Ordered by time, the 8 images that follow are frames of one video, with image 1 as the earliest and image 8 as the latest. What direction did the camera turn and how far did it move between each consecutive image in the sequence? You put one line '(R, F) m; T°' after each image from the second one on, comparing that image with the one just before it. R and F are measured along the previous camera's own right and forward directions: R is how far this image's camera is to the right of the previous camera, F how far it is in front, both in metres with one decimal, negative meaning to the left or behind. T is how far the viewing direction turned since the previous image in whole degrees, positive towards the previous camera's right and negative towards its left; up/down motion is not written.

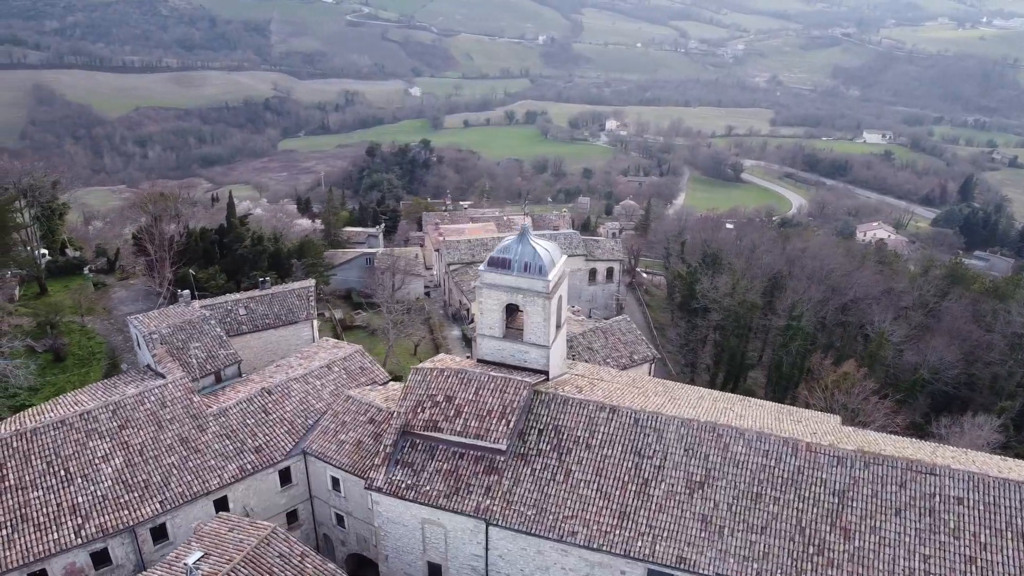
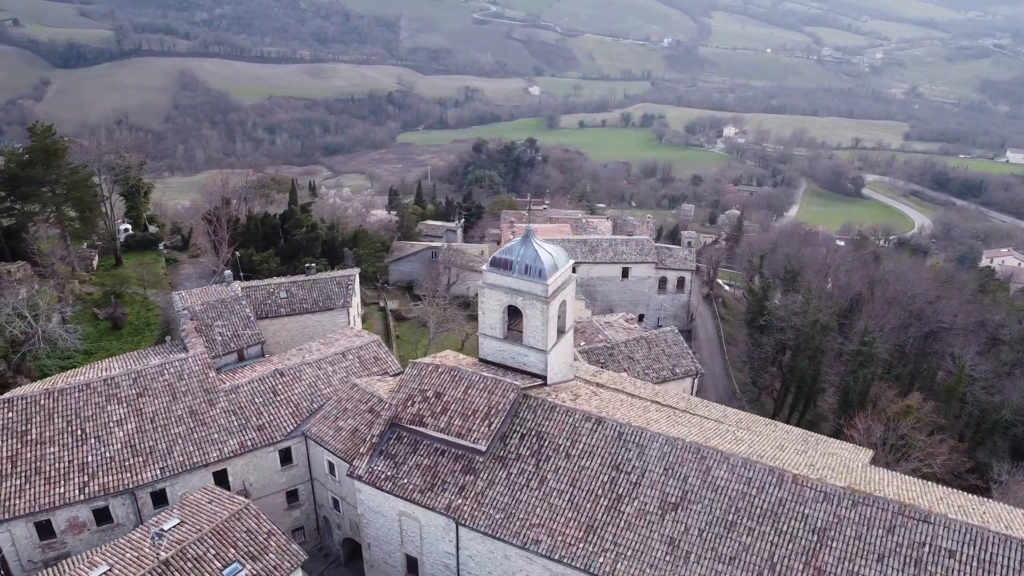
(+3.1, +0.3) m; -8°
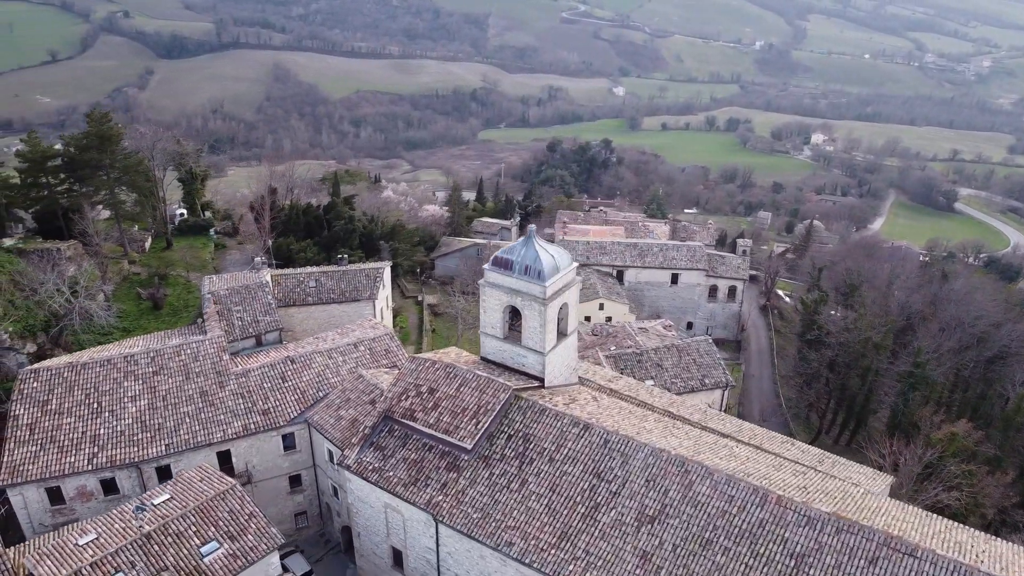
(+2.2, +0.2) m; -6°
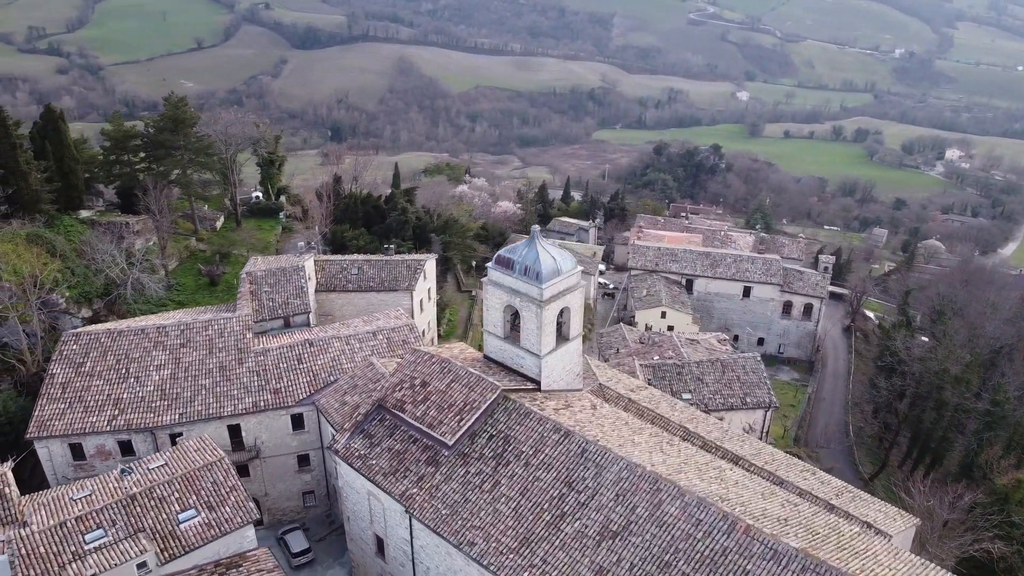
(+3.0, +0.4) m; -8°
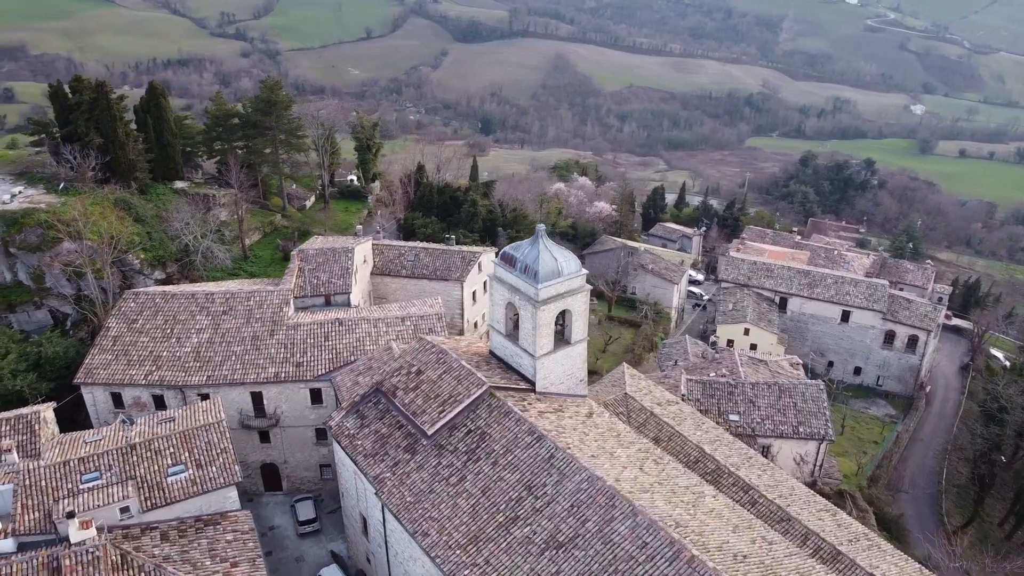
(+3.9, +0.5) m; -10°
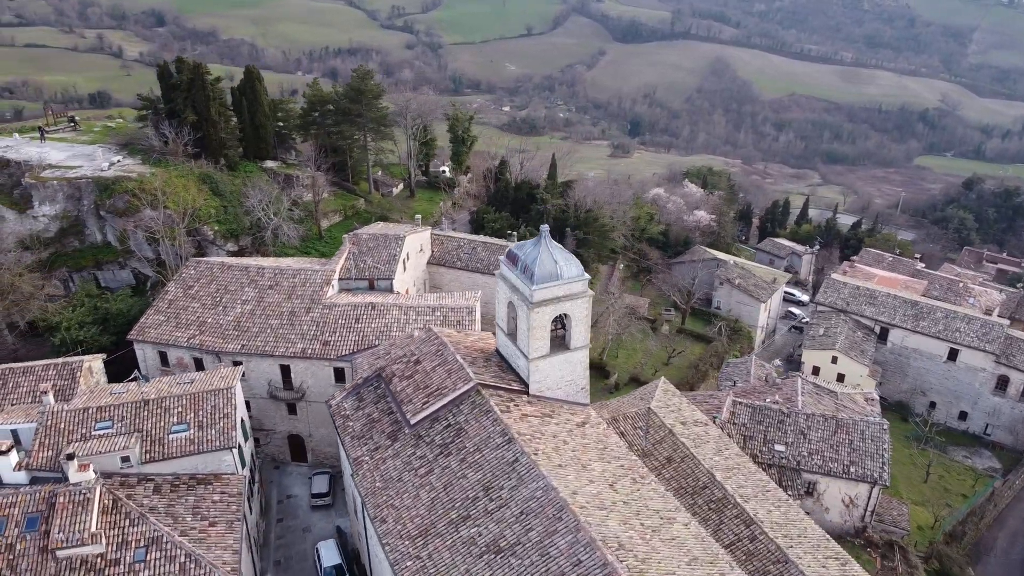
(+3.8, +0.6) m; -10°
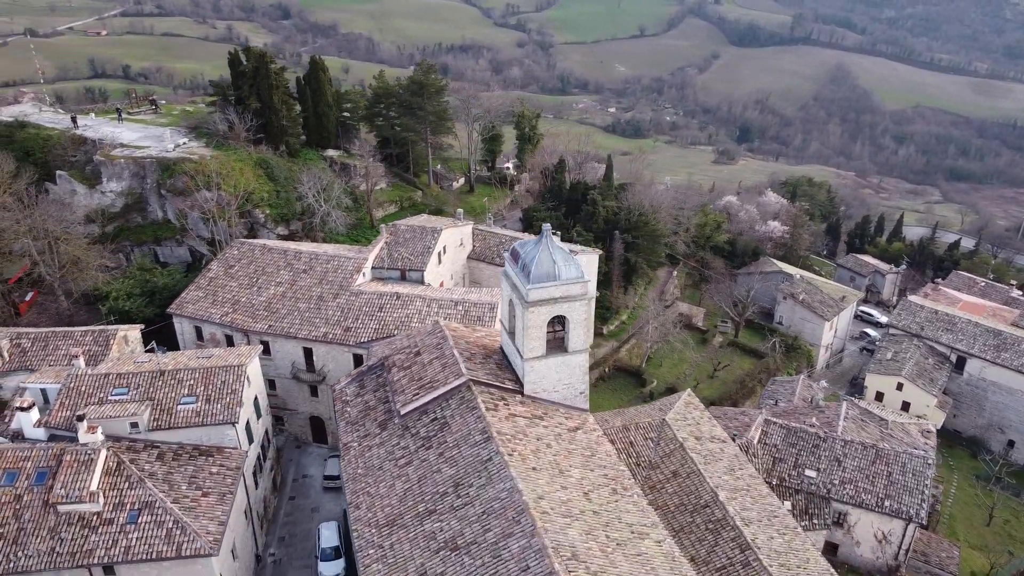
(+2.7, +0.4) m; -7°
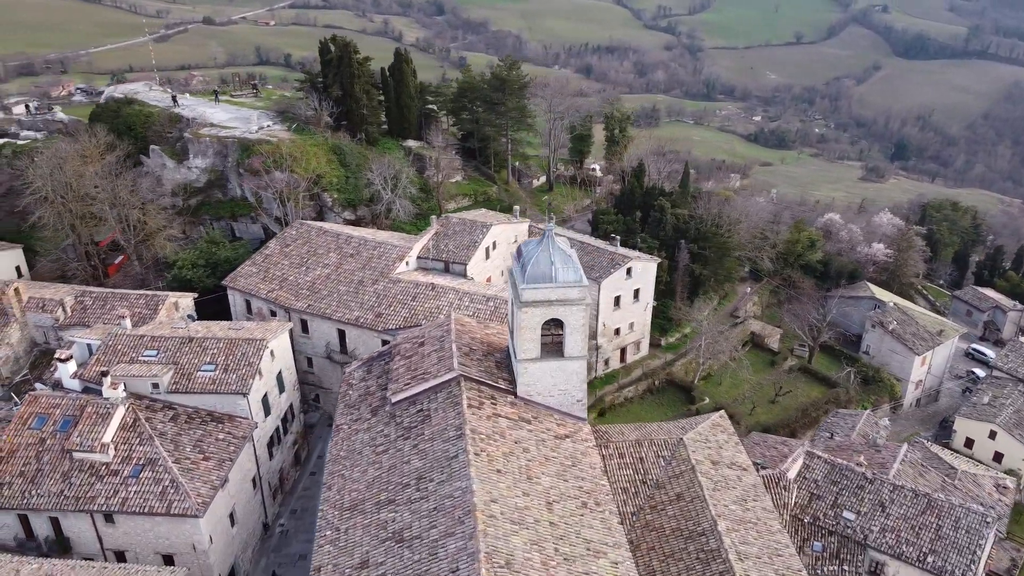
(+3.4, +0.7) m; -9°
